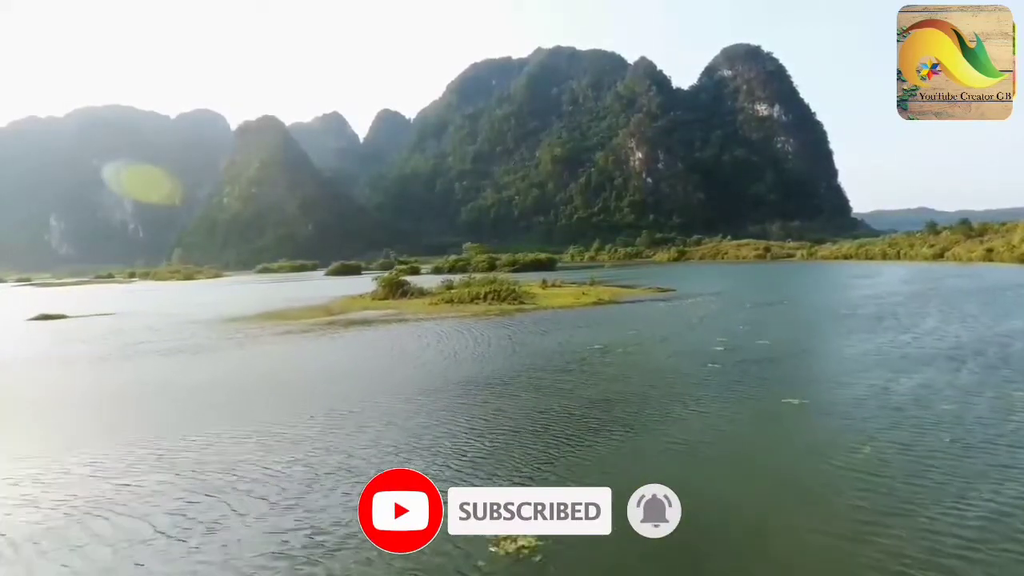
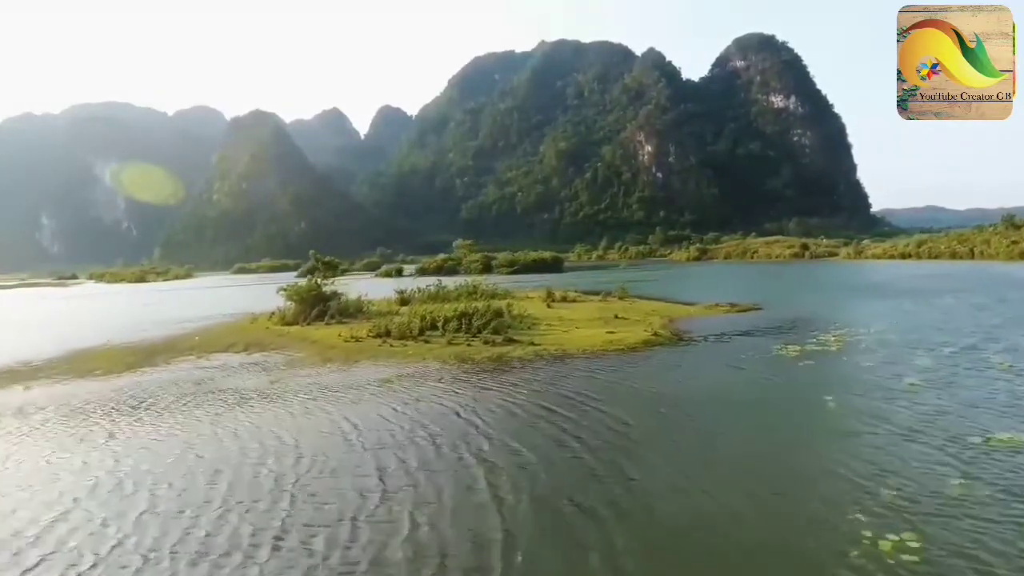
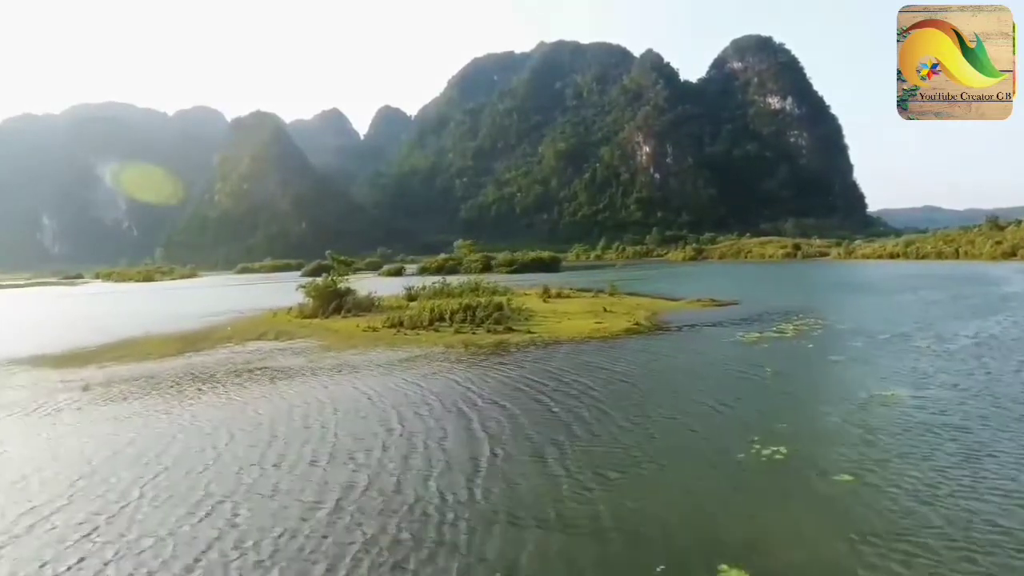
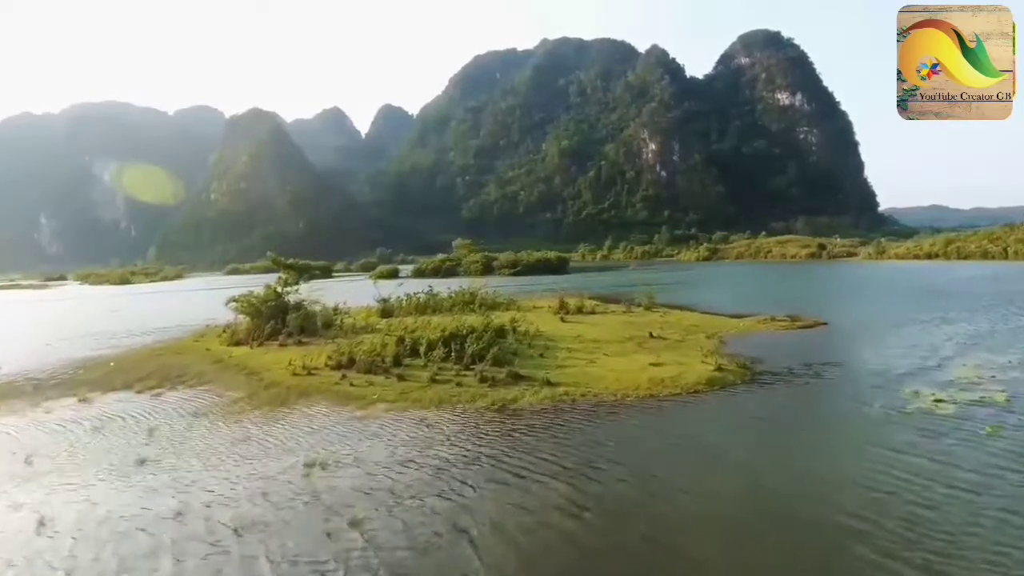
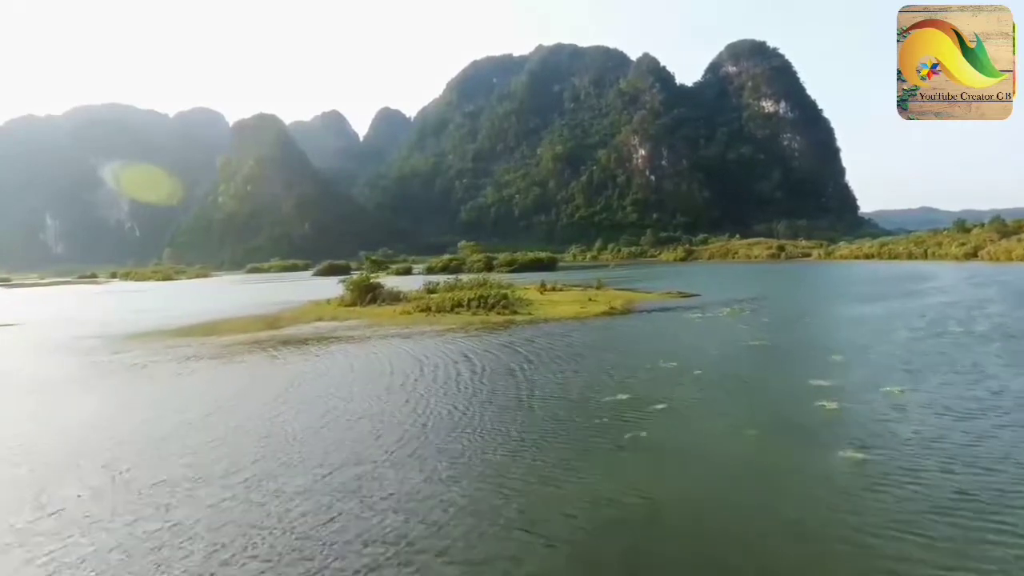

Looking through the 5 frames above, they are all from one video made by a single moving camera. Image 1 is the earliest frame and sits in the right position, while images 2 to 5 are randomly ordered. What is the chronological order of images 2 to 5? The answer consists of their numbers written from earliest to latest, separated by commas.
5, 3, 2, 4
